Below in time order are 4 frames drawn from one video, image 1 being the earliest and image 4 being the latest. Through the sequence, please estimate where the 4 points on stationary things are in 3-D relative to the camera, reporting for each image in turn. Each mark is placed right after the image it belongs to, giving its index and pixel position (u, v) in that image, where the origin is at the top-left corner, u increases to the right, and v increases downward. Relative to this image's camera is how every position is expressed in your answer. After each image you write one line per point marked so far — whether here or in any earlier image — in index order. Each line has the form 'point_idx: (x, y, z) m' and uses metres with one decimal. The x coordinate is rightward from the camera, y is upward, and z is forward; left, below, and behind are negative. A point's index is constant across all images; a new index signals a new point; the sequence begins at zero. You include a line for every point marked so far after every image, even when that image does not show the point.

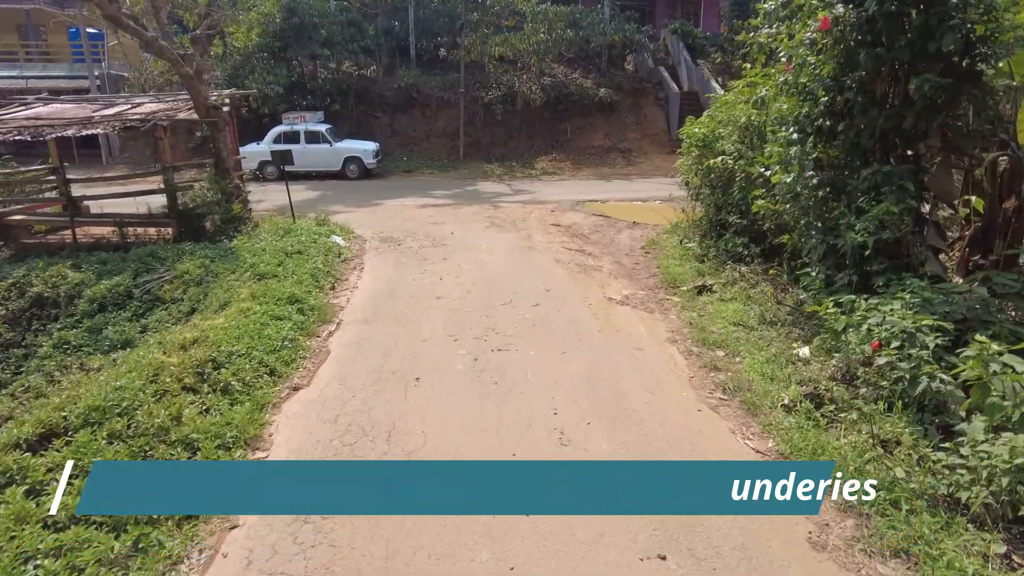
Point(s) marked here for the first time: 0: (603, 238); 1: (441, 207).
0: (+1.8, +1.0, +12.1) m
1: (-1.9, +2.2, +16.4) m
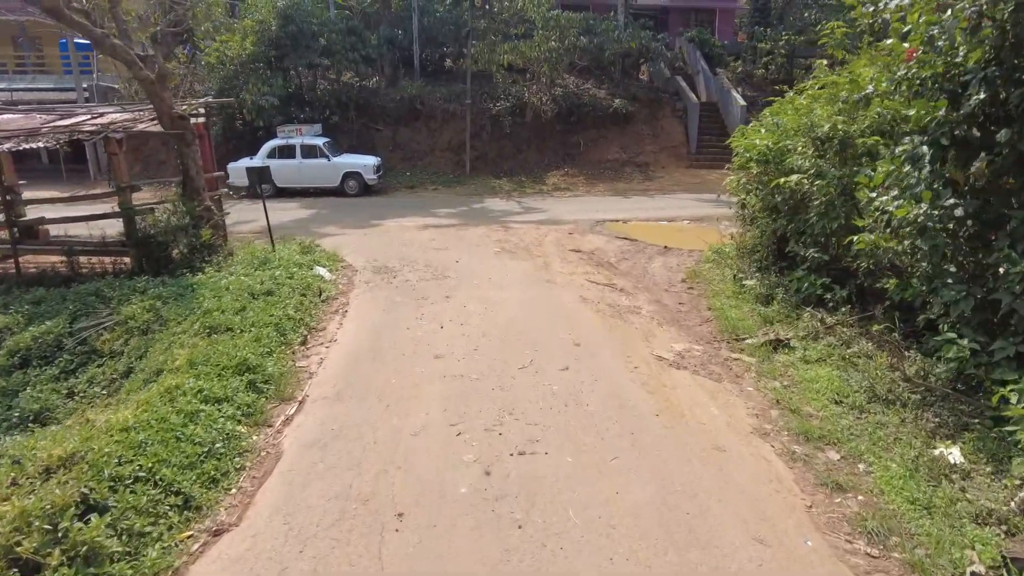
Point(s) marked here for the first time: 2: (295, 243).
0: (+2.1, +0.3, +10.4) m
1: (-1.6, +1.4, +14.7) m
2: (-4.3, +0.9, +12.0) m
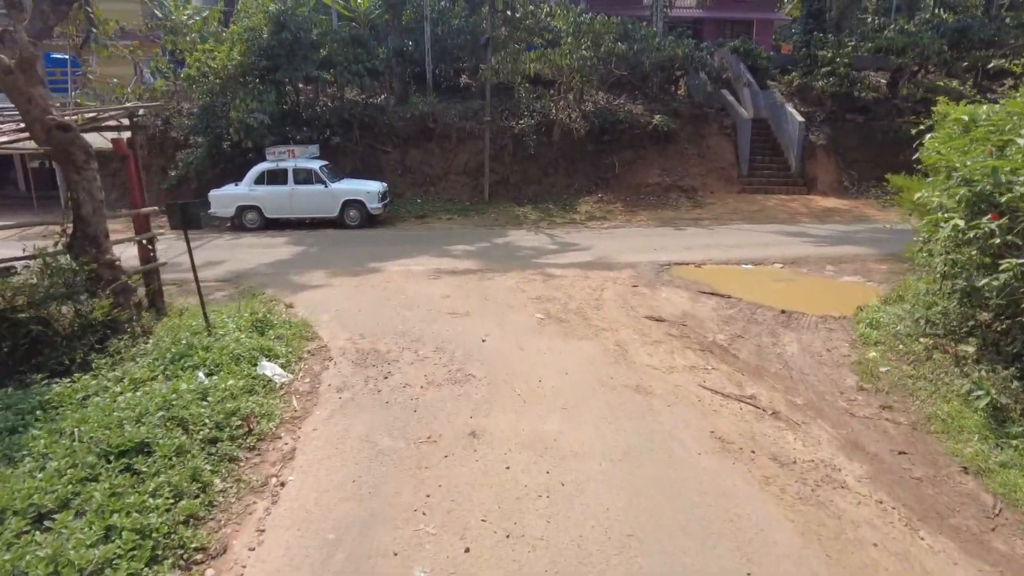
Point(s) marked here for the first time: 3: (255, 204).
0: (+2.7, -0.7, +6.7) m
1: (-0.9, +0.2, +11.1) m
2: (-3.6, -0.3, +8.4) m
3: (-8.3, +2.7, +19.9) m
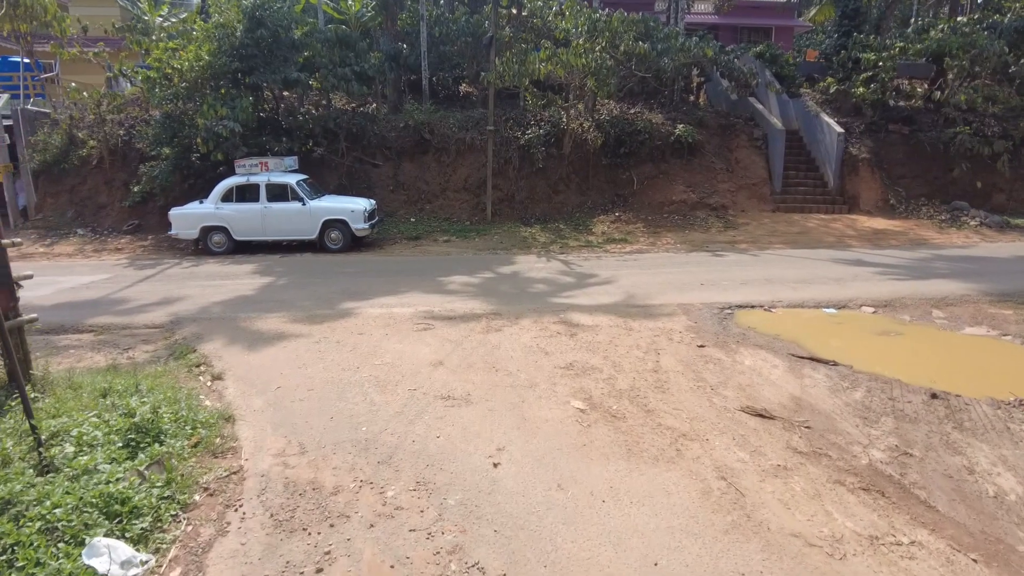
0: (+2.9, -1.4, +3.9) m
1: (-0.7, -0.5, +8.4) m
2: (-3.4, -1.0, +5.7) m
3: (-8.1, +1.8, +17.2) m
